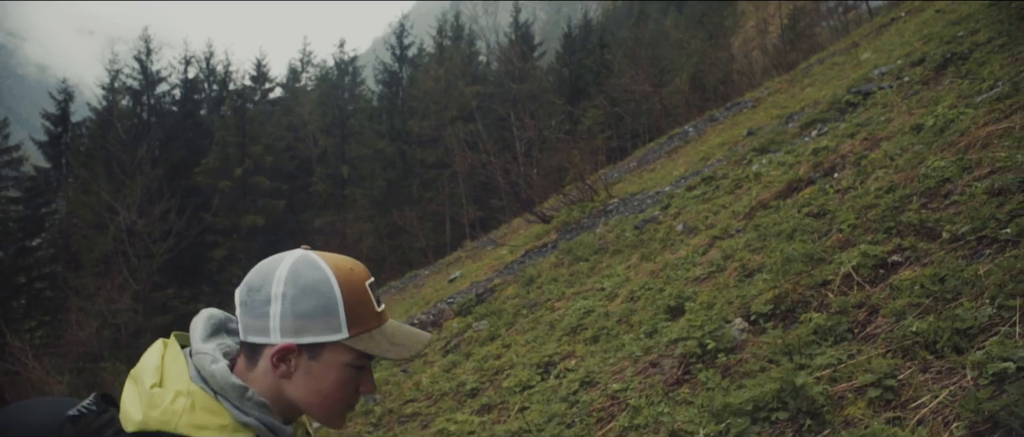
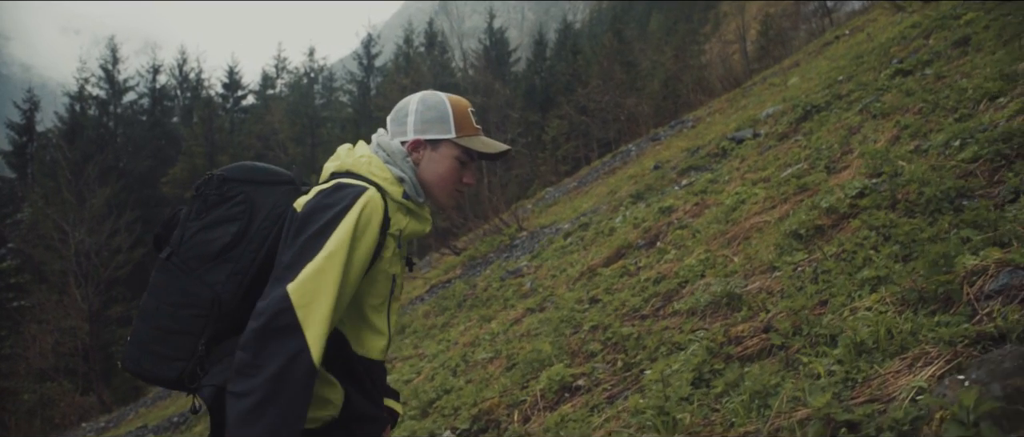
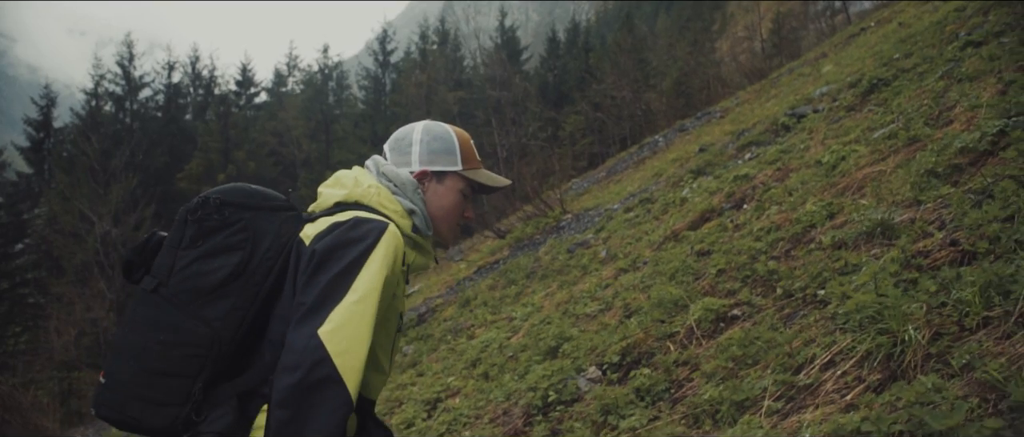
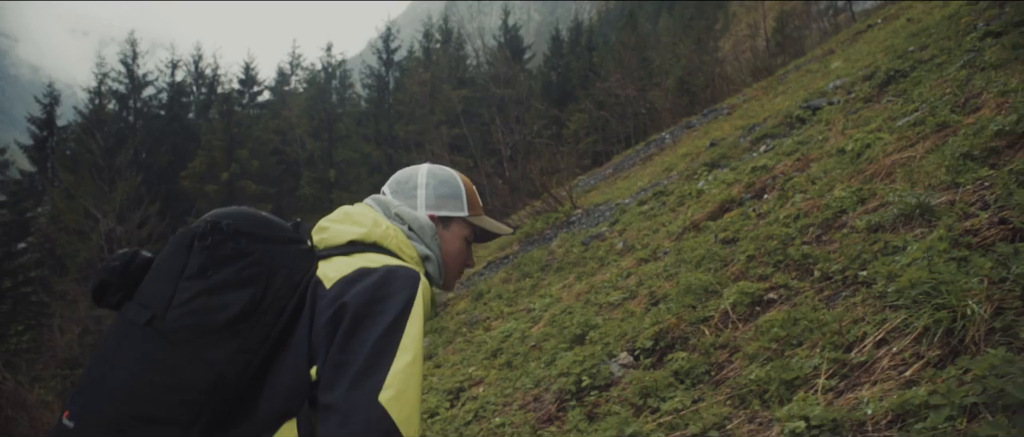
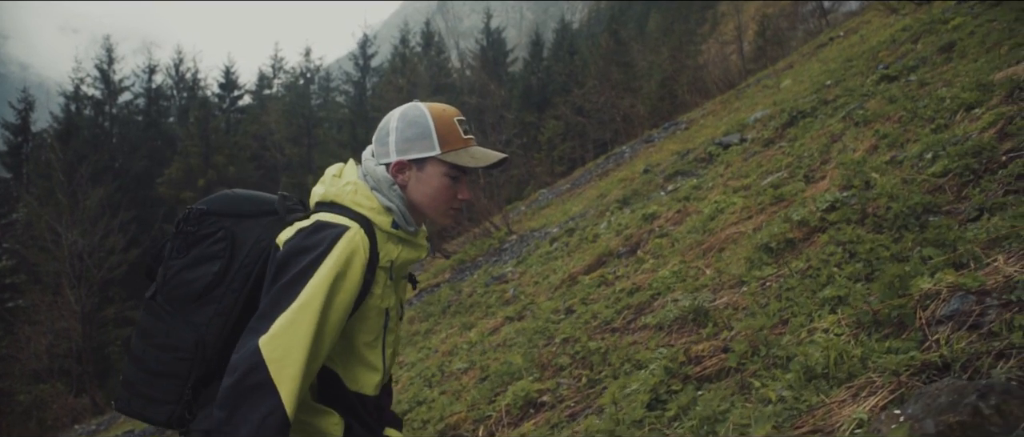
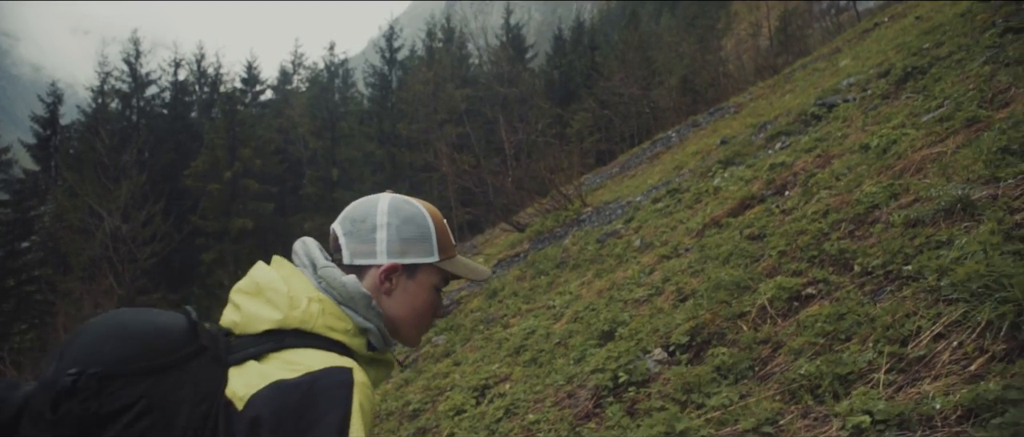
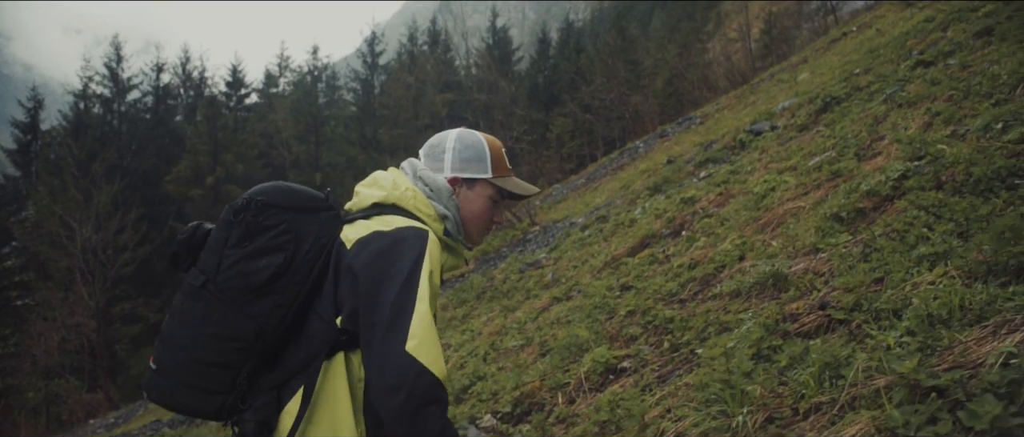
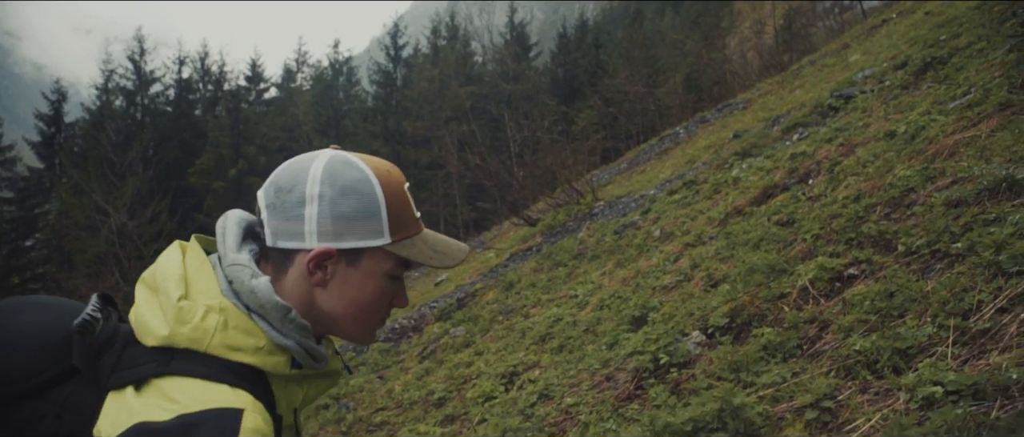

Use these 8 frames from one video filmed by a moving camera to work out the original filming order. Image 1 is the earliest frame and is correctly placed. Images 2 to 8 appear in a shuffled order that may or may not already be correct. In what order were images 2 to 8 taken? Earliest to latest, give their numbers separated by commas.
8, 6, 4, 3, 7, 2, 5
